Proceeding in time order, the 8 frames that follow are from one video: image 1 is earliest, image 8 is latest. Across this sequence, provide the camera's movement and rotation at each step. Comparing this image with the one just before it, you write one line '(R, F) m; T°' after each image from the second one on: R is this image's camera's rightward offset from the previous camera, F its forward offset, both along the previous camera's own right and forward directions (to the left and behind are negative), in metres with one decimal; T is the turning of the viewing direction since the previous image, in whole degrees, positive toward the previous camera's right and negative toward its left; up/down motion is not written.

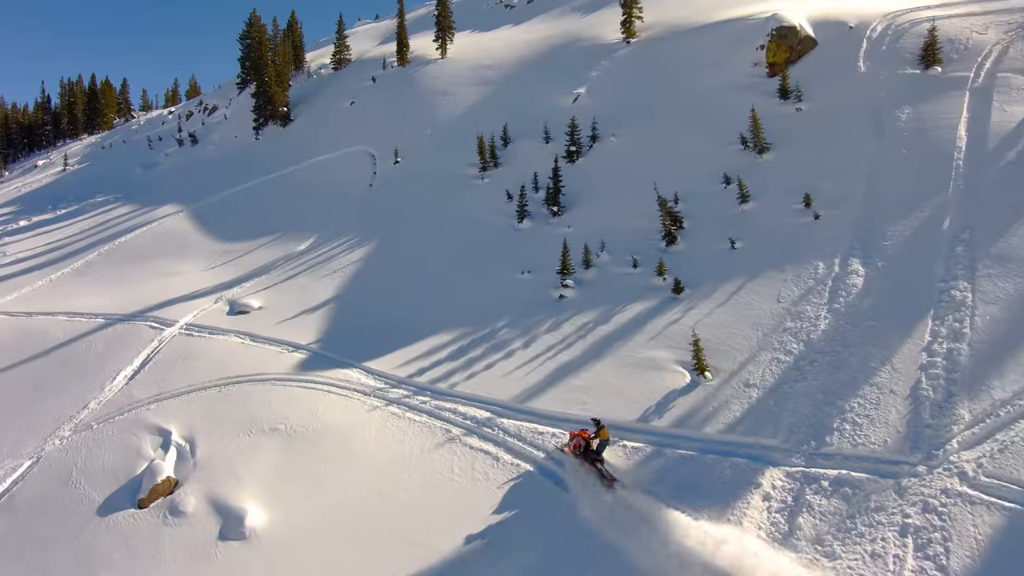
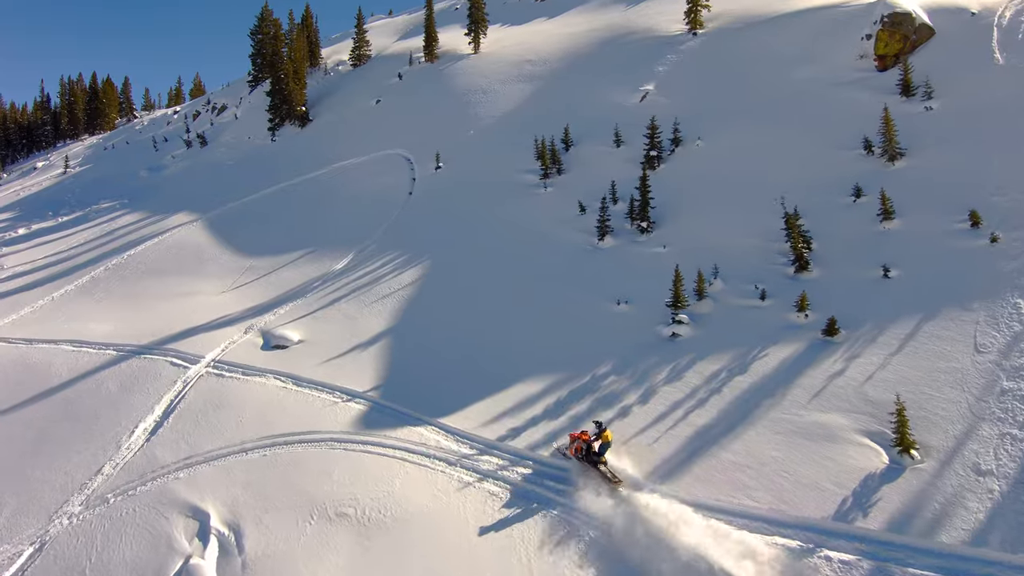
(-2.0, +3.0) m; 0°
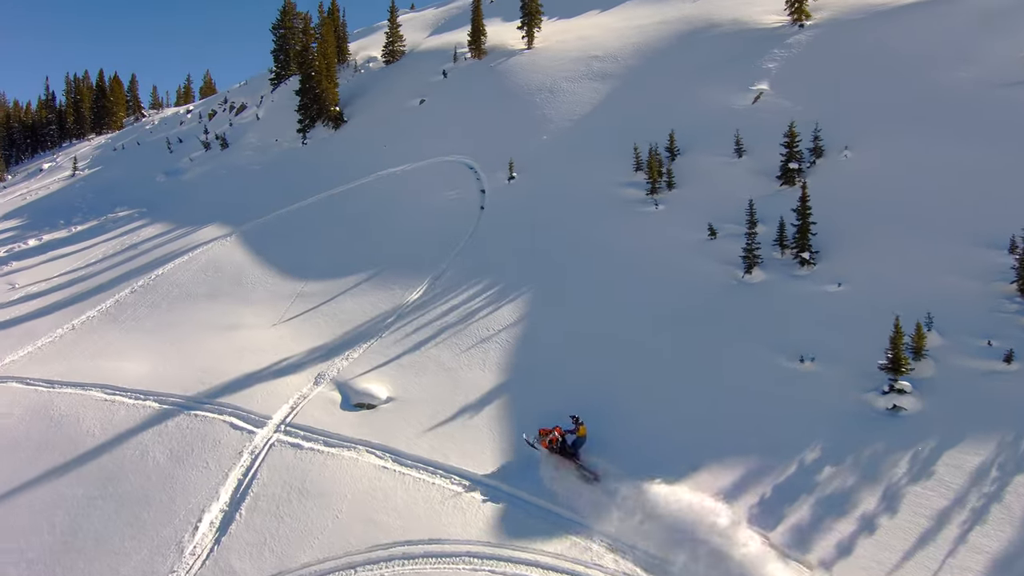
(-2.7, +3.2) m; 0°
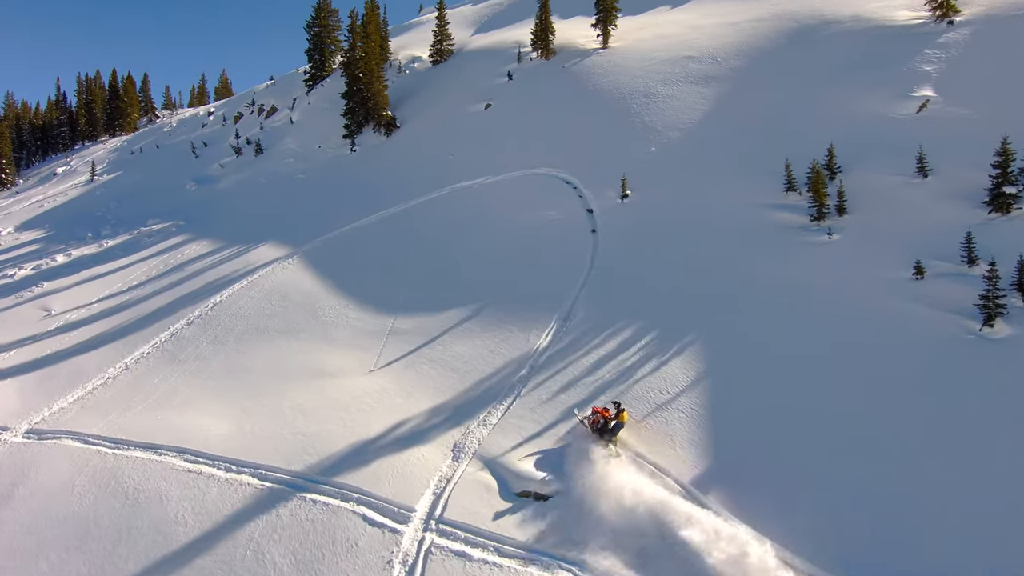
(-3.2, +2.8) m; 0°
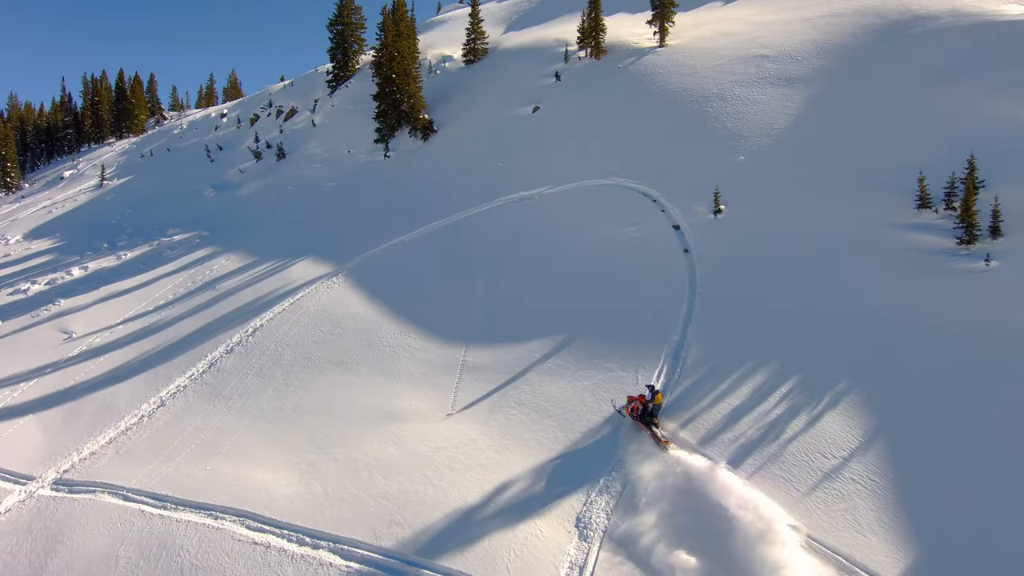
(-2.0, +2.1) m; 0°
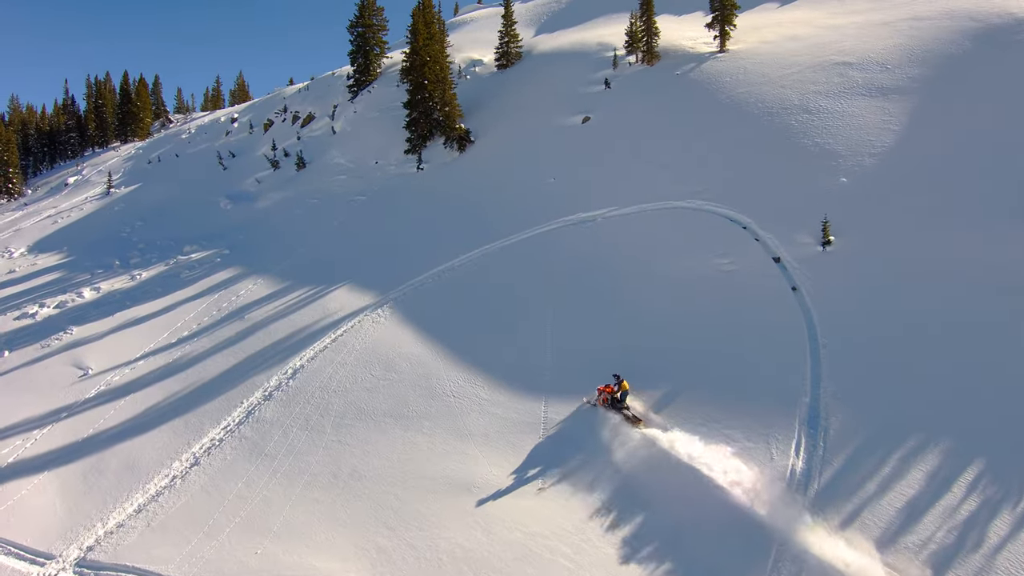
(-1.8, +2.2) m; 0°
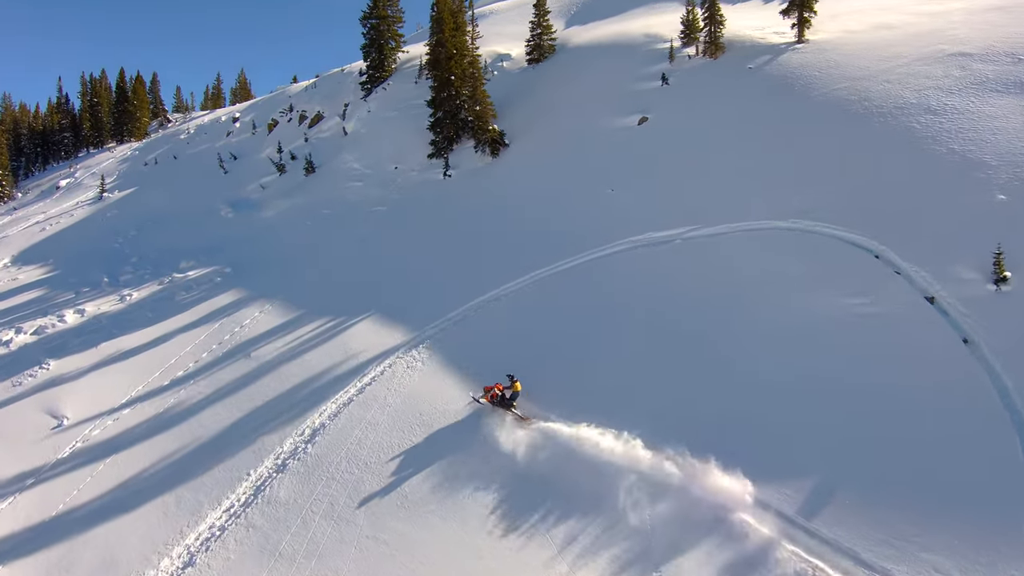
(-1.5, +3.5) m; 0°
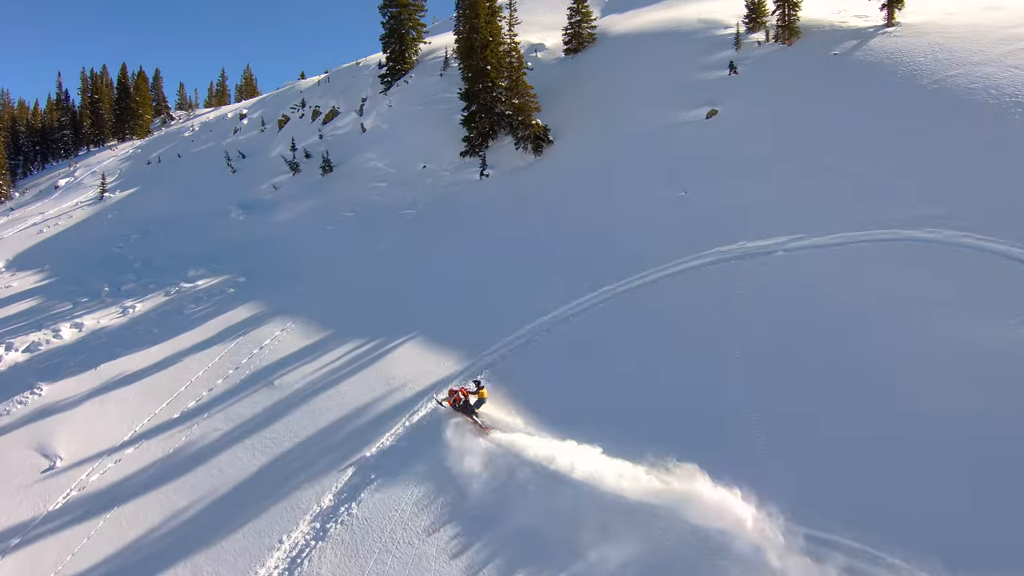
(-1.5, +2.6) m; 0°
